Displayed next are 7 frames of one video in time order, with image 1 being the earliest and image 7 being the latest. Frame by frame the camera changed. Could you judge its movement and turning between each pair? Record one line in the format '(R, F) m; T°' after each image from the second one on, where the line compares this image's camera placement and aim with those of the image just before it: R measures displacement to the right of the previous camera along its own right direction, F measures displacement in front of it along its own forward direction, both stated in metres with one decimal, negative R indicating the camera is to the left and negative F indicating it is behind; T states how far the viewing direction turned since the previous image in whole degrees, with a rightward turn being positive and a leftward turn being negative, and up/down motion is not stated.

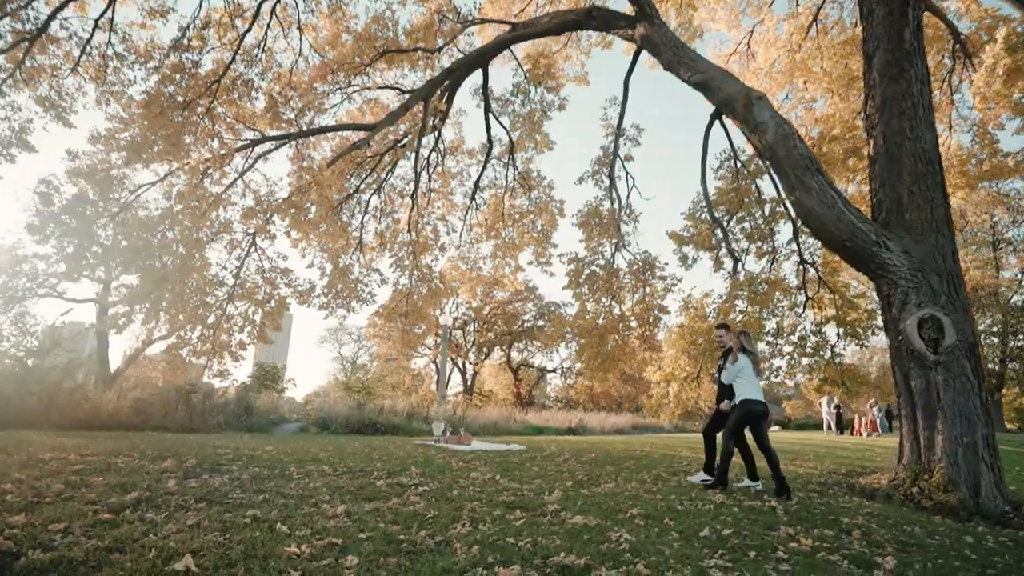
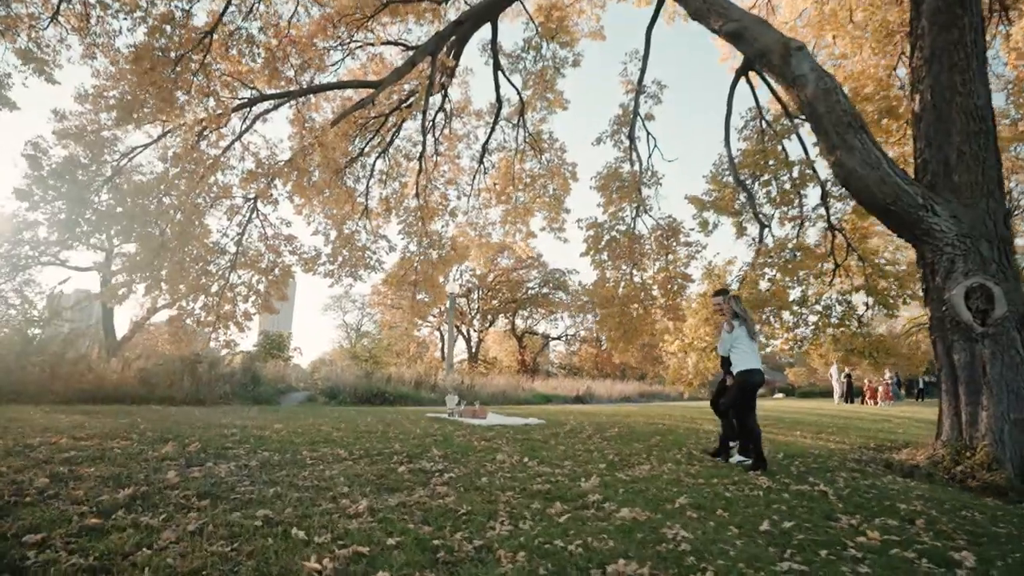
(-0.2, +0.4) m; 0°
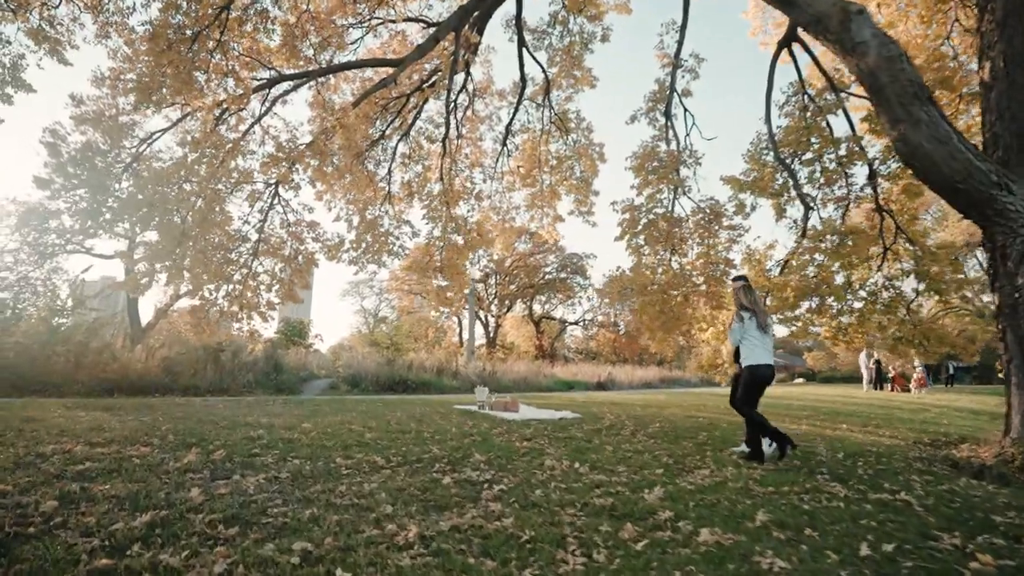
(-0.2, +0.4) m; -2°
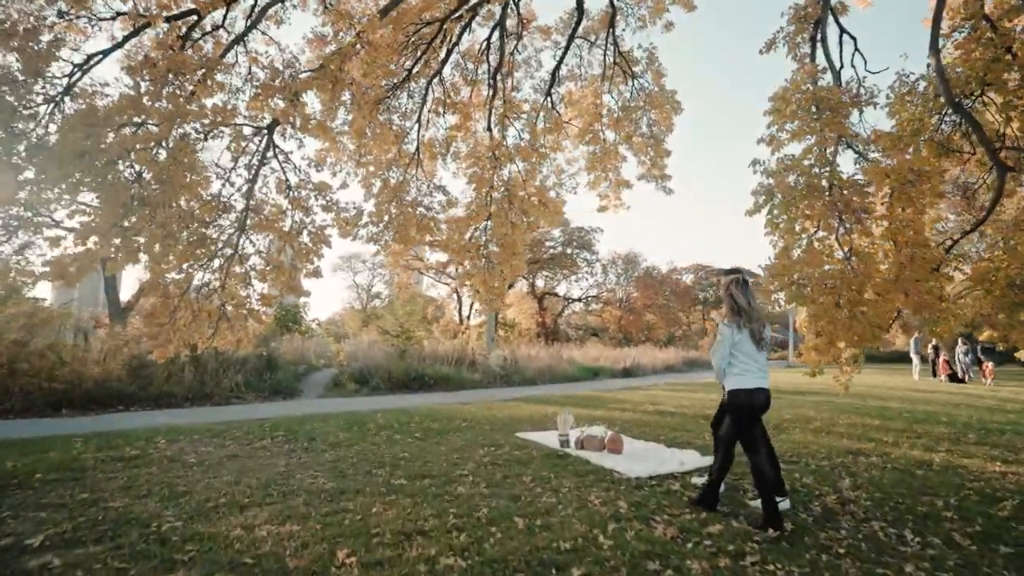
(-1.1, +2.4) m; +1°
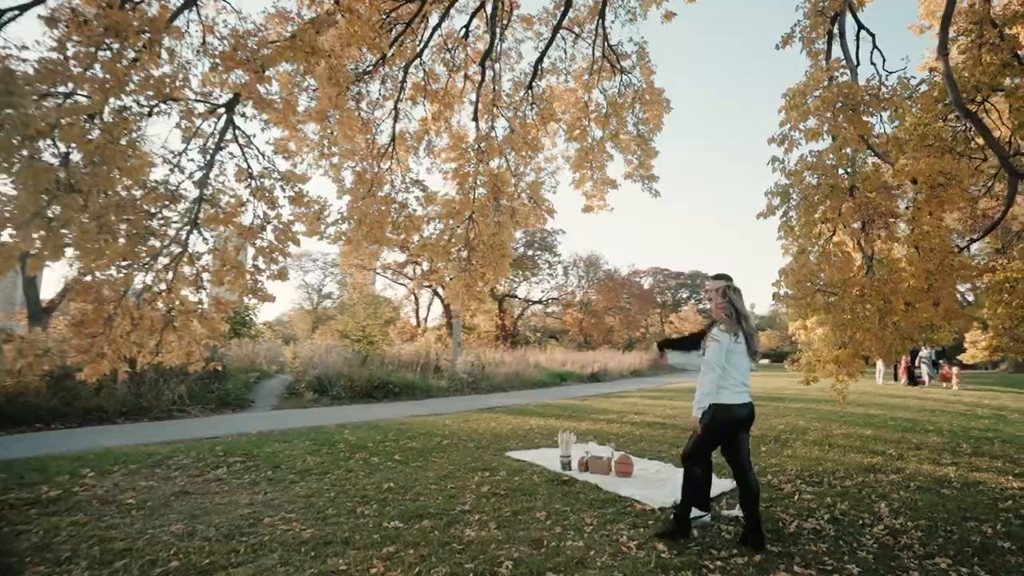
(-0.4, +0.7) m; +5°
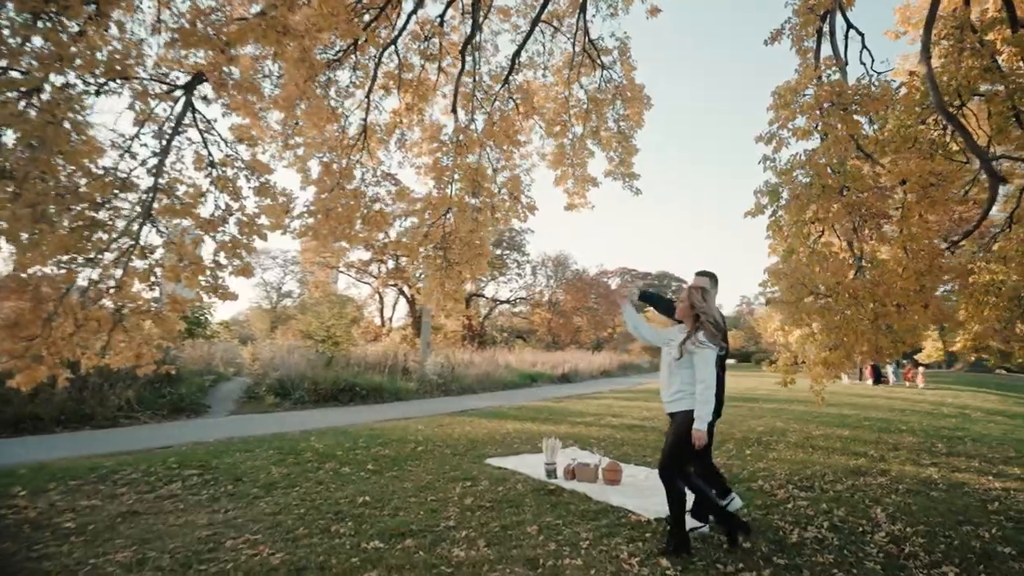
(-0.2, +0.3) m; +4°
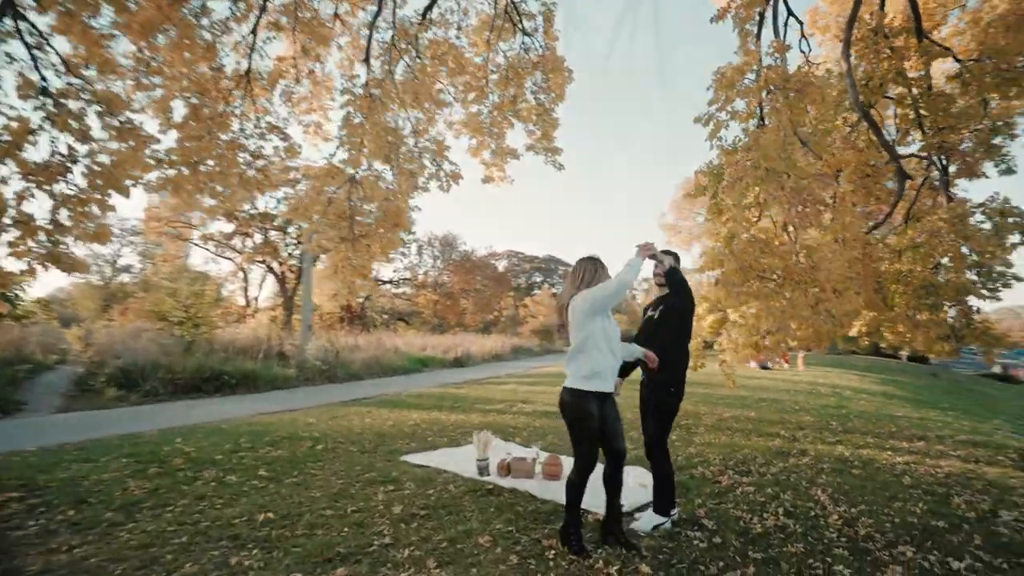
(-0.5, +0.7) m; +13°
